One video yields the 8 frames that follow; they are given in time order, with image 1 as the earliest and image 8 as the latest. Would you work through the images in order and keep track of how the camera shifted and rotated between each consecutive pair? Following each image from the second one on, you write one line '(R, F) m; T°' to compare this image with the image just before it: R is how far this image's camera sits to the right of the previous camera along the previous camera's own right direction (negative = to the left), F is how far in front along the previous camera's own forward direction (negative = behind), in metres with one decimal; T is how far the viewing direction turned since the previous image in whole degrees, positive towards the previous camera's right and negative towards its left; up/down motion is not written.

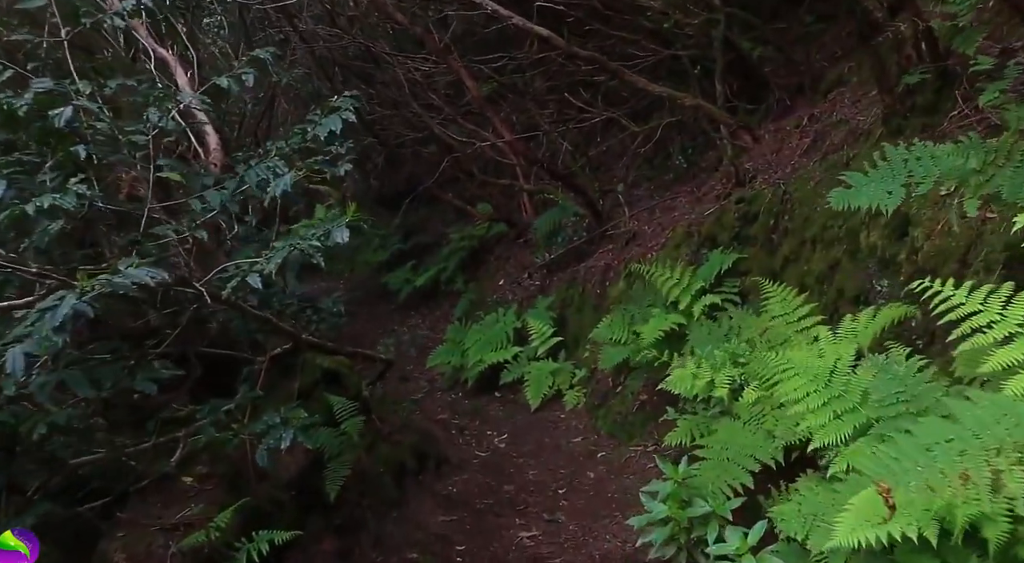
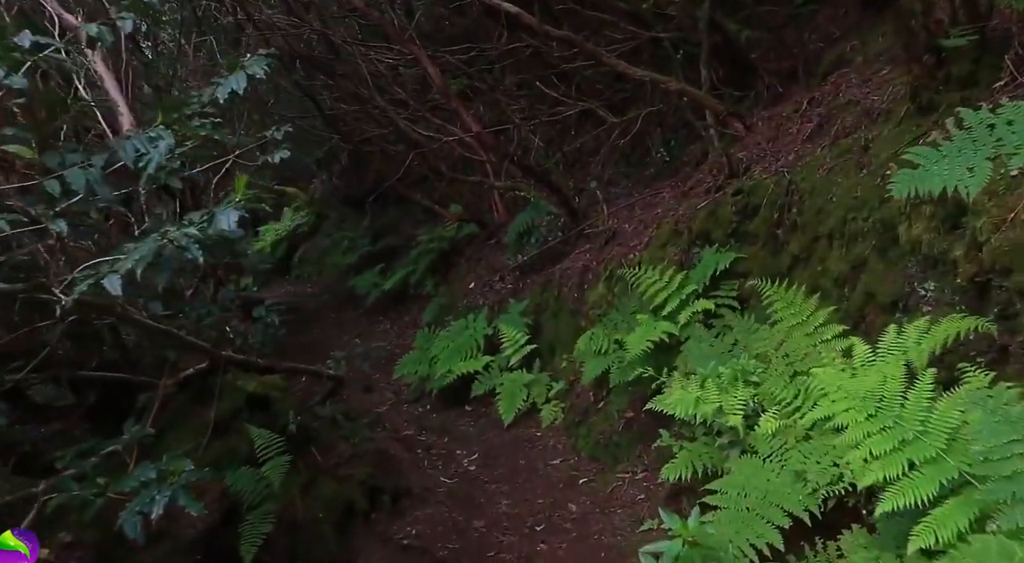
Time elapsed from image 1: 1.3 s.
(0.0, +0.8) m; +2°
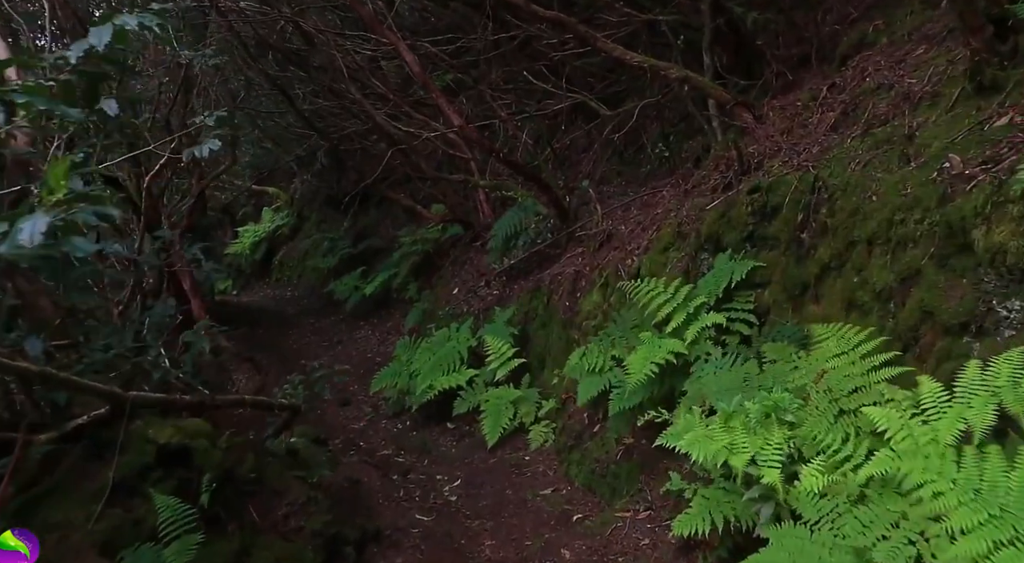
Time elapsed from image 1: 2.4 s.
(0.0, +0.7) m; +1°
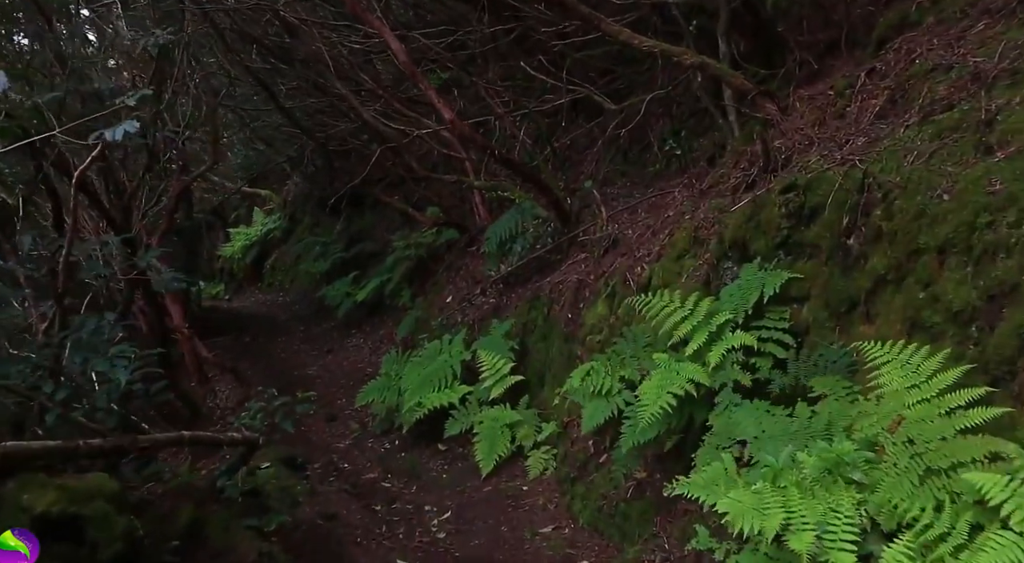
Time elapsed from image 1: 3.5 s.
(0.0, +0.7) m; 0°
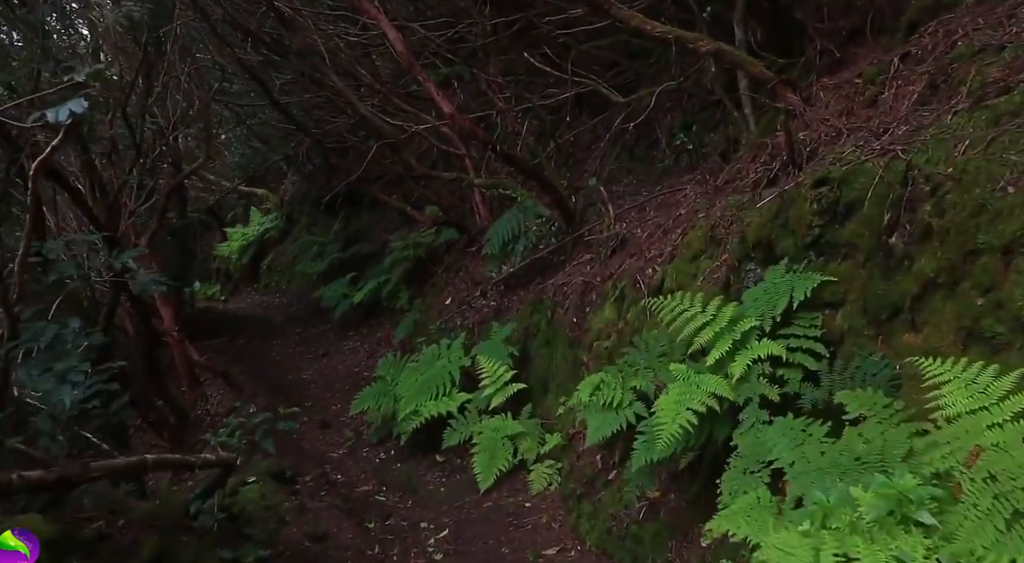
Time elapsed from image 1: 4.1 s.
(0.0, +0.4) m; 0°
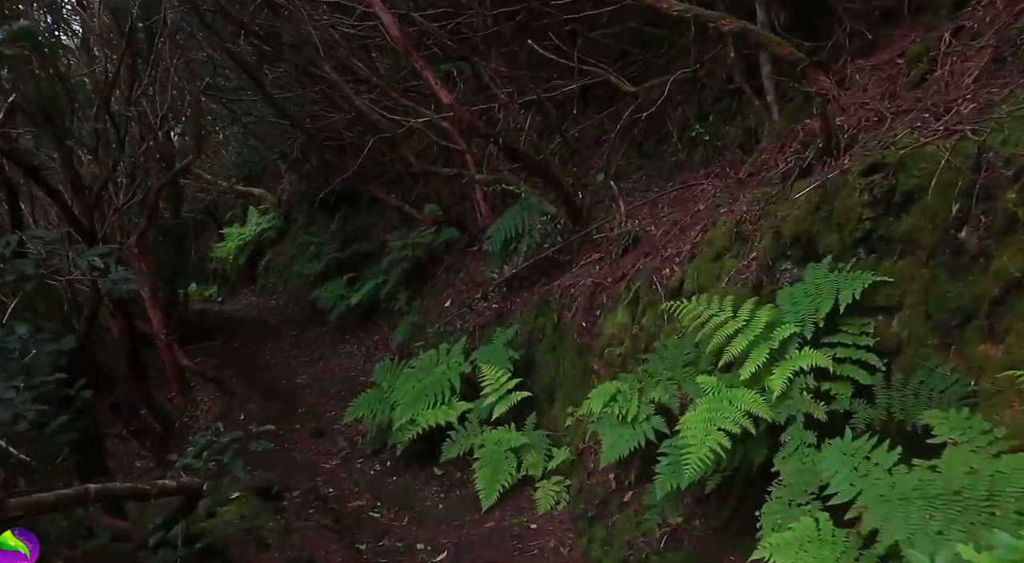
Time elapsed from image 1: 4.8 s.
(0.0, +0.5) m; 0°
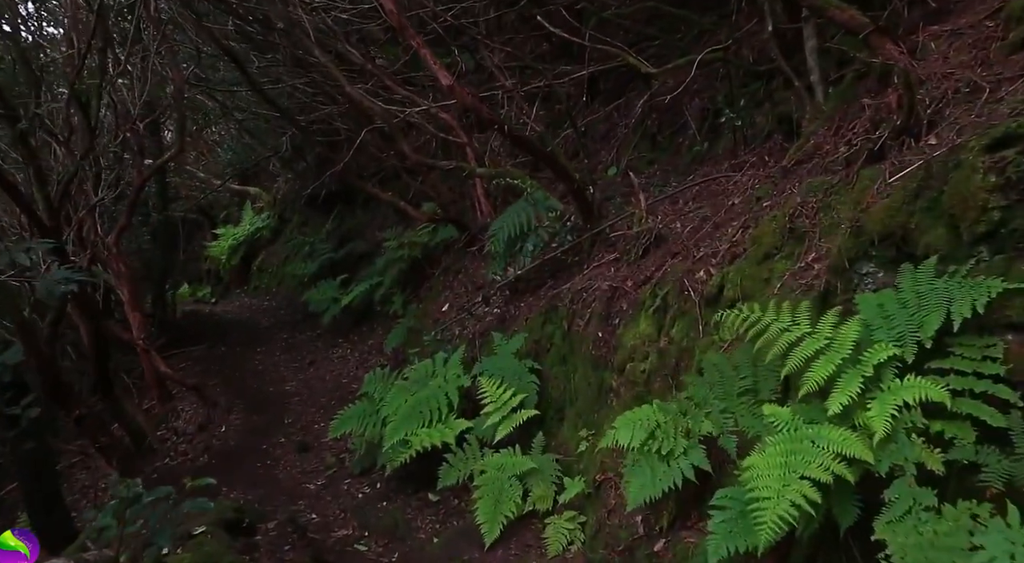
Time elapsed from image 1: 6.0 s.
(0.0, +0.8) m; 0°
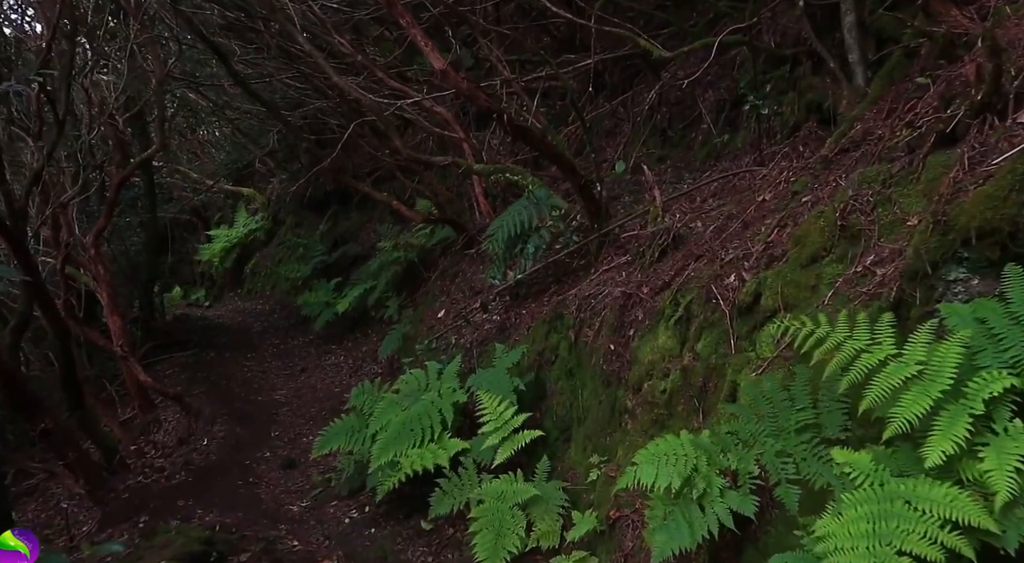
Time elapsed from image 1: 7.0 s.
(0.0, +0.6) m; 0°
